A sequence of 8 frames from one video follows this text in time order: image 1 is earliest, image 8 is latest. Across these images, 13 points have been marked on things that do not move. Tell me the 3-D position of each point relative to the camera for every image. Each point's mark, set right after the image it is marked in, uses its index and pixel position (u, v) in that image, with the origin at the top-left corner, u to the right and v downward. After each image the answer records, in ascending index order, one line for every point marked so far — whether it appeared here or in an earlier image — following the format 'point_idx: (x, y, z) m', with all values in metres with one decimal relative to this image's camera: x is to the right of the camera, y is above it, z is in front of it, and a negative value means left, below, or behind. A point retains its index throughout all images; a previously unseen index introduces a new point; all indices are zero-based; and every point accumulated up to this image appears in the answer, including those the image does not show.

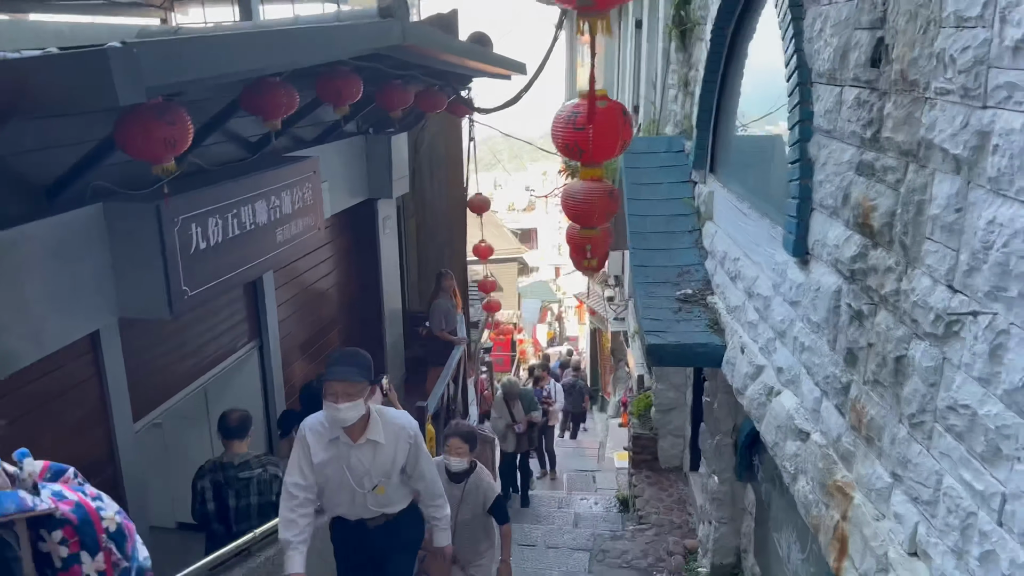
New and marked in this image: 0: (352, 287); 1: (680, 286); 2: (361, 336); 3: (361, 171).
0: (-1.5, 0.0, +7.7) m
1: (+1.1, 0.0, +5.2) m
2: (-1.5, -0.5, +8.0) m
3: (-1.3, +1.0, +7.3) m
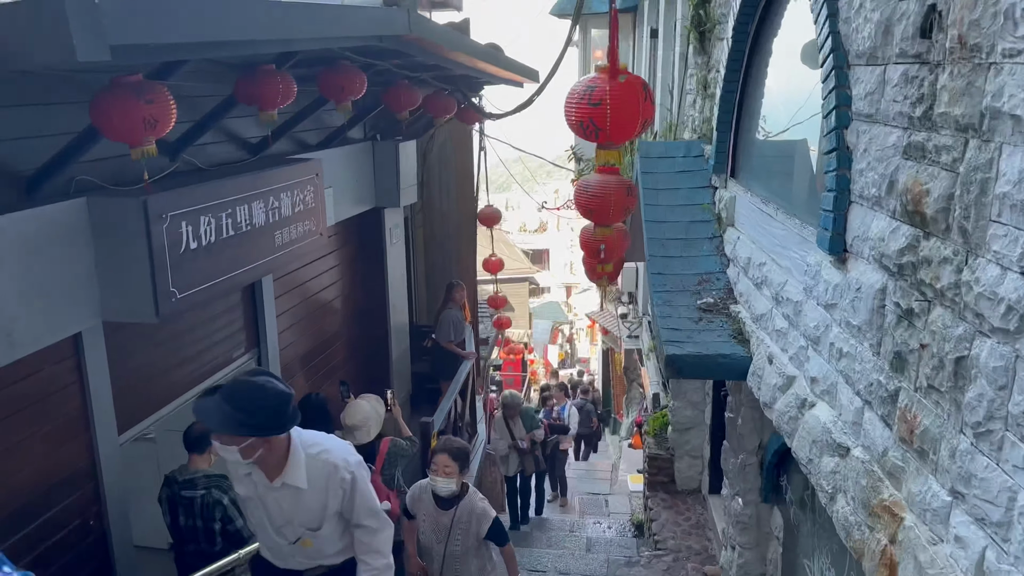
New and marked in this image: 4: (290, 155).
0: (-1.4, -0.1, +7.5) m
1: (+1.1, -0.1, +4.9) m
2: (-1.4, -0.6, +7.7) m
3: (-1.3, +0.9, +7.0) m
4: (-1.5, +0.9, +5.7) m
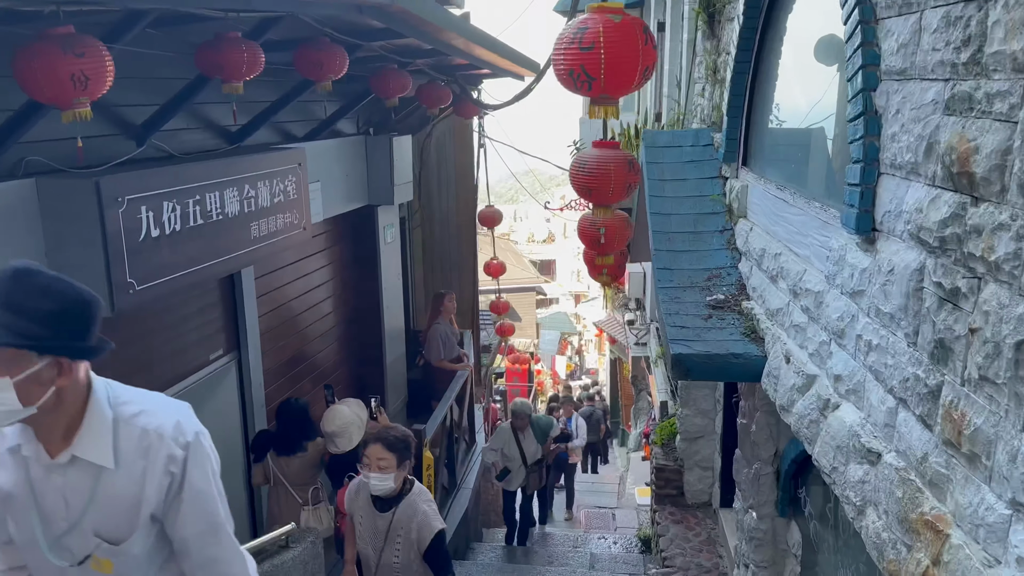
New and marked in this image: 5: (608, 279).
0: (-1.4, -0.1, +7.1) m
1: (+1.1, 0.0, +4.5) m
2: (-1.4, -0.6, +7.3) m
3: (-1.3, +0.9, +6.7) m
4: (-1.6, +0.9, +5.3) m
5: (+0.7, +0.2, +5.5) m
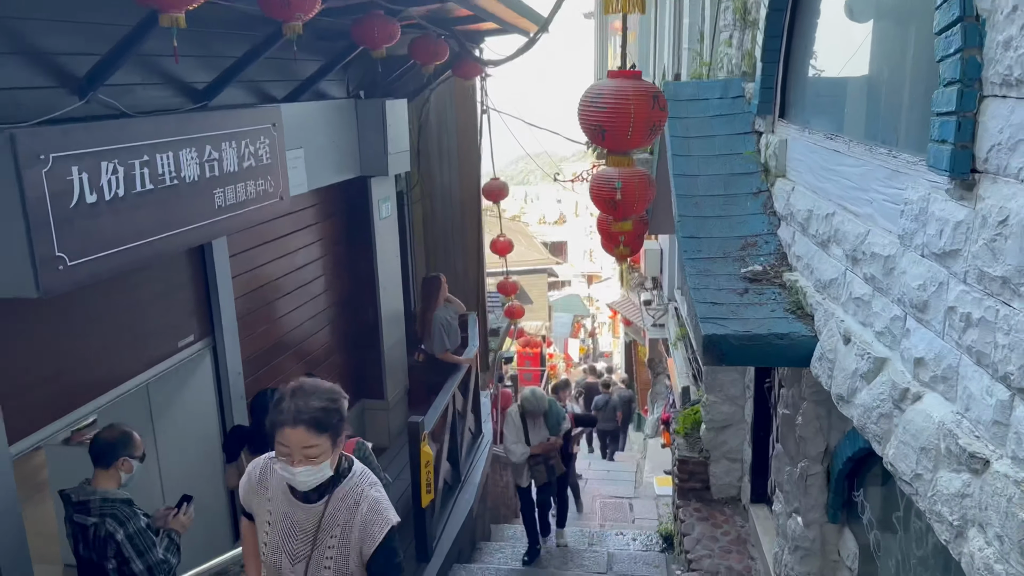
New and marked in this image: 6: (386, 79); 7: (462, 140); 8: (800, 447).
0: (-1.4, 0.0, +6.6) m
1: (+1.1, +0.1, +3.9) m
2: (-1.3, -0.4, +6.8) m
3: (-1.2, +1.1, +6.1) m
4: (-1.6, +1.1, +4.7) m
5: (+0.7, +0.3, +4.9) m
6: (-1.0, +1.7, +6.6) m
7: (-0.5, +1.4, +7.9) m
8: (+1.3, -0.7, +3.6) m
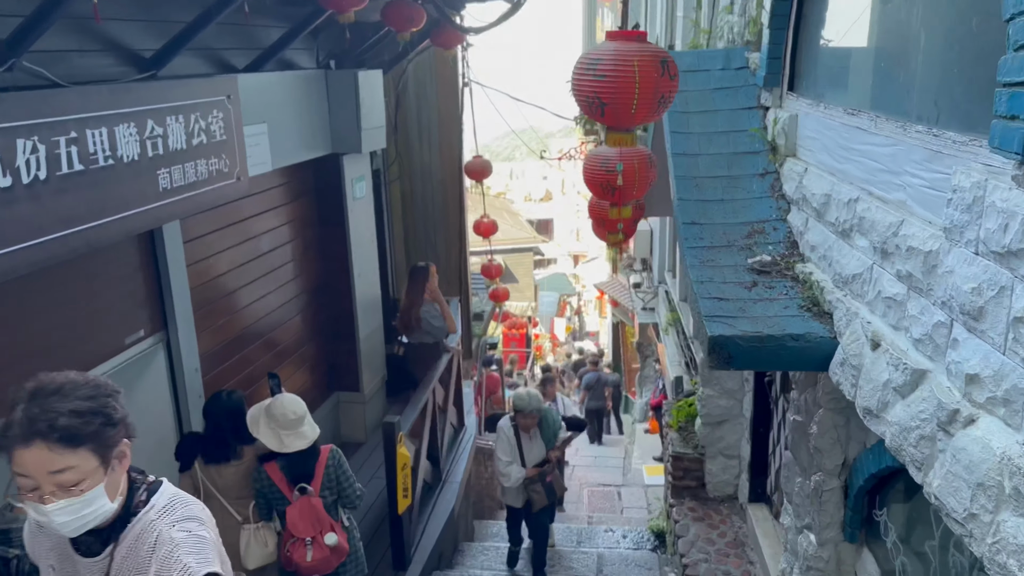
0: (-1.5, +0.2, +6.1) m
1: (+1.0, +0.2, +3.5) m
2: (-1.4, -0.3, +6.4) m
3: (-1.3, +1.2, +5.6) m
4: (-1.6, +1.1, +4.3) m
5: (+0.6, +0.4, +4.5) m
6: (-1.2, +1.8, +6.1) m
7: (-0.6, +1.6, +7.4) m
8: (+1.2, -0.7, +3.2) m
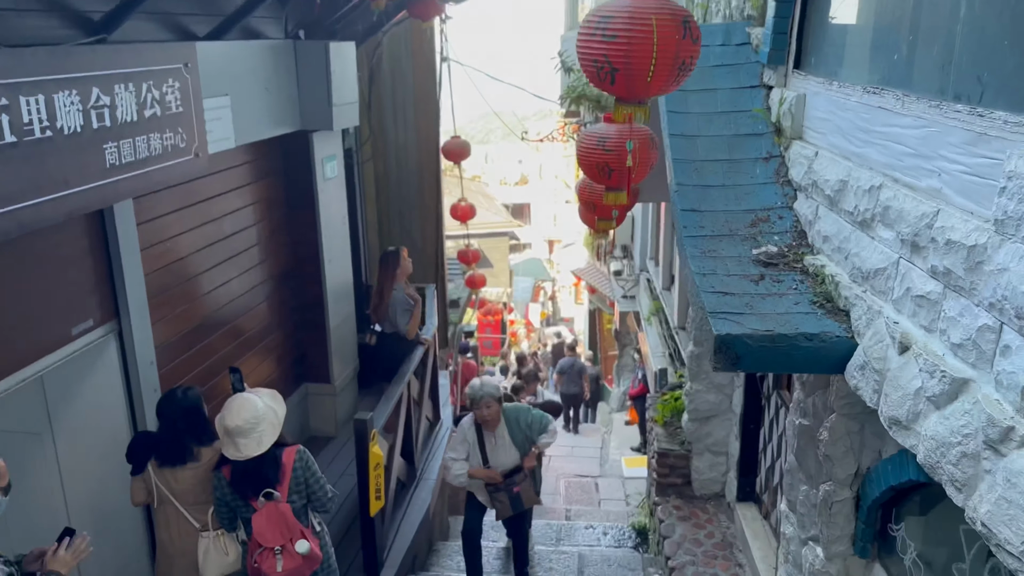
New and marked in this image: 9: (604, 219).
0: (-1.6, +0.3, +5.8) m
1: (+1.0, +0.2, +3.3) m
2: (-1.6, -0.2, +6.0) m
3: (-1.5, +1.3, +5.3) m
4: (-1.7, +1.2, +3.9) m
5: (+0.5, +0.4, +4.2) m
6: (-1.3, +1.9, +5.8) m
7: (-0.8, +1.7, +7.1) m
8: (+1.1, -0.6, +3.0) m
9: (+0.5, +0.4, +4.3) m
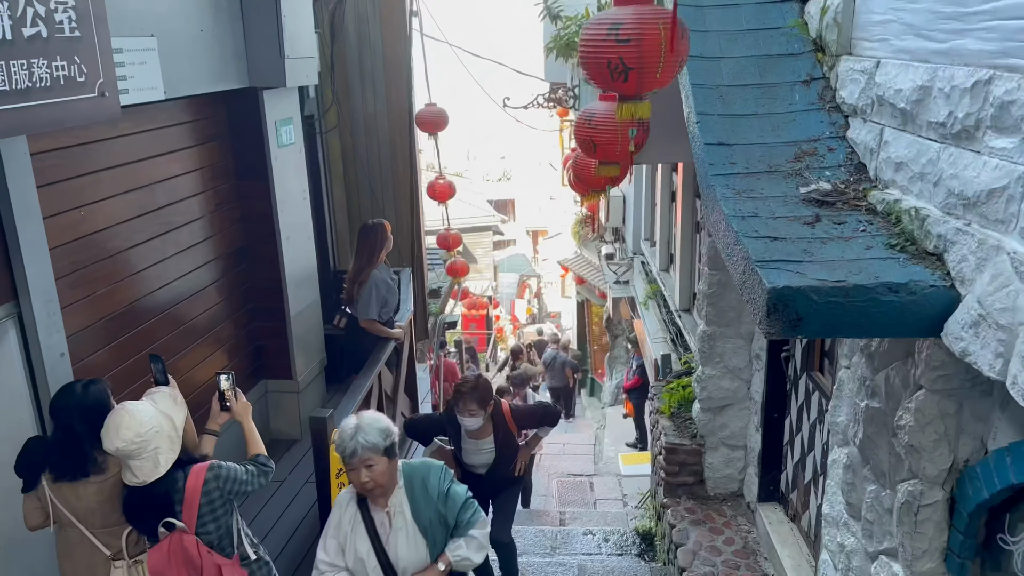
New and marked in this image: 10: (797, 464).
0: (-1.7, +0.4, +5.1) m
1: (+0.9, +0.3, +2.6) m
2: (-1.7, -0.1, +5.3) m
3: (-1.6, +1.4, +4.6) m
4: (-1.8, +1.3, +3.2) m
5: (+0.5, +0.6, +3.5) m
6: (-1.4, +2.0, +5.0) m
7: (-1.0, +1.8, +6.4) m
8: (+1.1, -0.5, +2.3) m
9: (+0.4, +0.6, +3.6) m
10: (+1.5, -0.9, +4.2) m
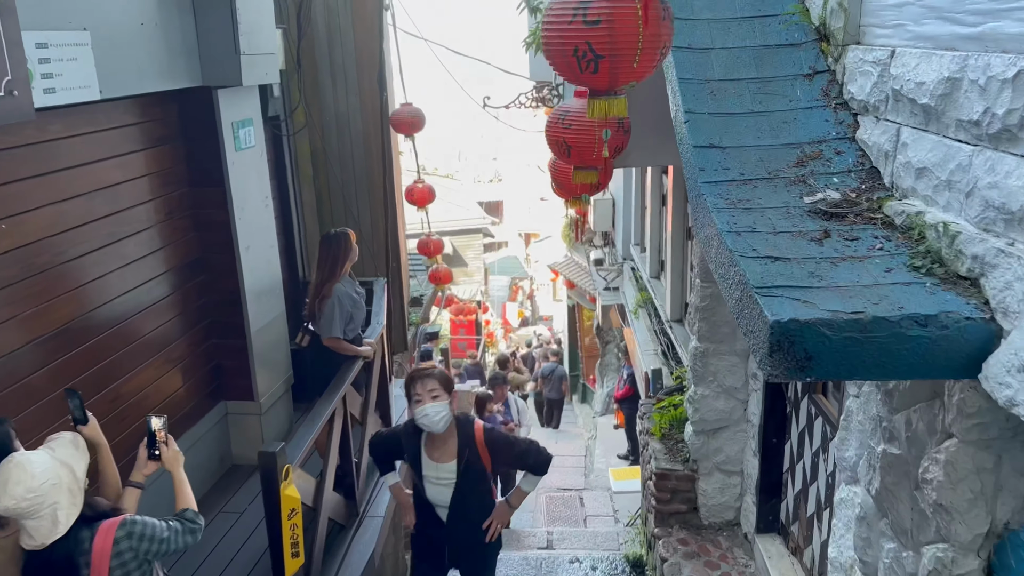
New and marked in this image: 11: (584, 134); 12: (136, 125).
0: (-1.9, +0.3, +4.7) m
1: (+0.8, +0.3, +2.2) m
2: (-1.8, -0.2, +4.9) m
3: (-1.7, +1.3, +4.2) m
4: (-1.9, +1.2, +2.8) m
5: (+0.3, +0.5, +3.1) m
6: (-1.6, +1.9, +4.7) m
7: (-1.1, +1.7, +6.0) m
8: (+1.0, -0.5, +1.9) m
9: (+0.3, +0.5, +3.3) m
10: (+1.4, -1.0, +3.9) m
11: (+0.3, +0.6, +3.1) m
12: (-1.9, +0.8, +4.2) m
